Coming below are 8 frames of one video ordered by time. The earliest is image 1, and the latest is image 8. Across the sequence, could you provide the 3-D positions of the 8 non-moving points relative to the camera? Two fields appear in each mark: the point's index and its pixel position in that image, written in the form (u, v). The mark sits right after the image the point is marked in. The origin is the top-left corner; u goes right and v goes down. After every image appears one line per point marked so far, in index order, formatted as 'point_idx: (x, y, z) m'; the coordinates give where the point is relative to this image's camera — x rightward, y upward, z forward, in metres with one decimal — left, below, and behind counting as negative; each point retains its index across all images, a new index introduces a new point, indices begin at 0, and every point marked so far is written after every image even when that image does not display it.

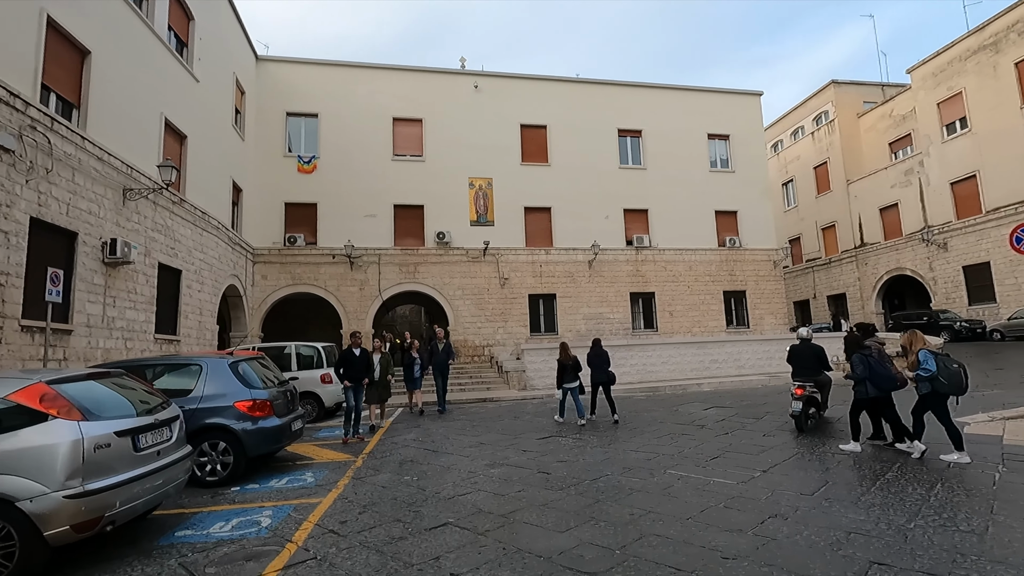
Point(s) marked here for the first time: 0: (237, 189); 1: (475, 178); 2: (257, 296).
0: (-8.1, +2.9, +15.7) m
1: (-1.3, +3.7, +18.4) m
2: (-7.8, -0.3, +16.4) m
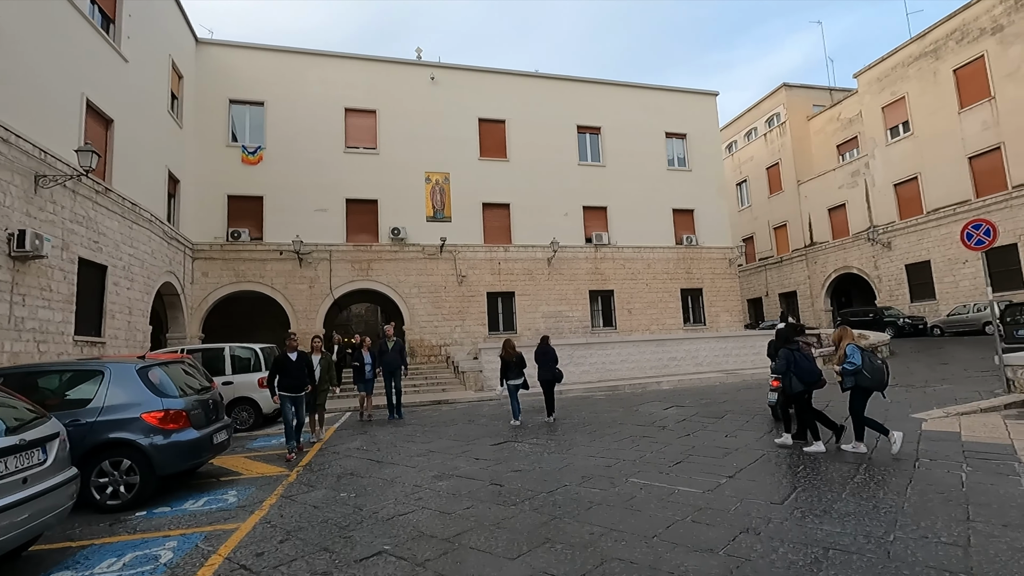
0: (-9.3, +3.0, +14.6) m
1: (-2.7, +3.8, +17.8) m
2: (-9.0, -0.2, +15.4) m
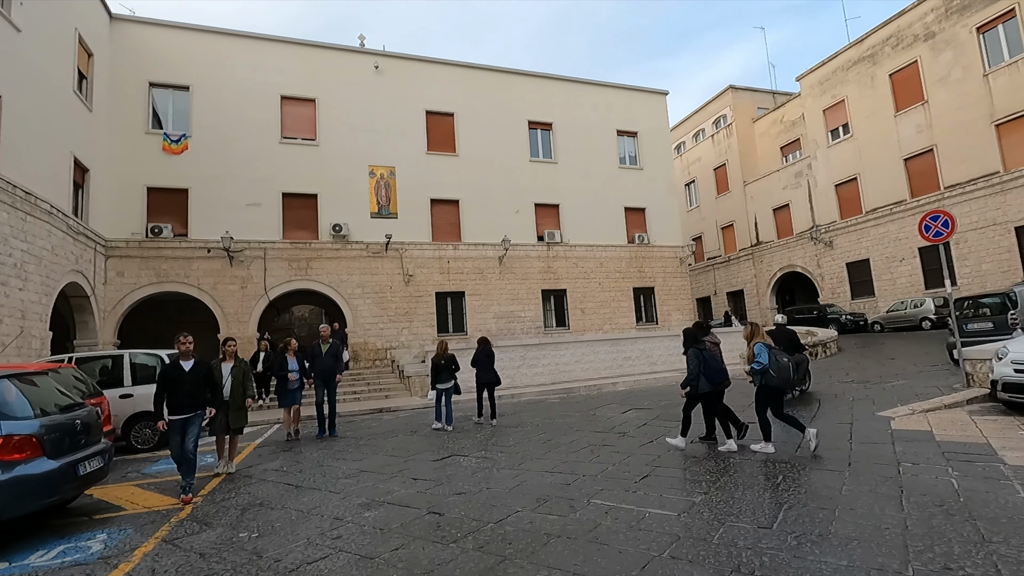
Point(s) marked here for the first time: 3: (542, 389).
0: (-10.6, +2.9, +13.1) m
1: (-4.3, +3.8, +16.9) m
2: (-10.4, -0.2, +13.9) m
3: (+0.6, -2.1, +11.1) m
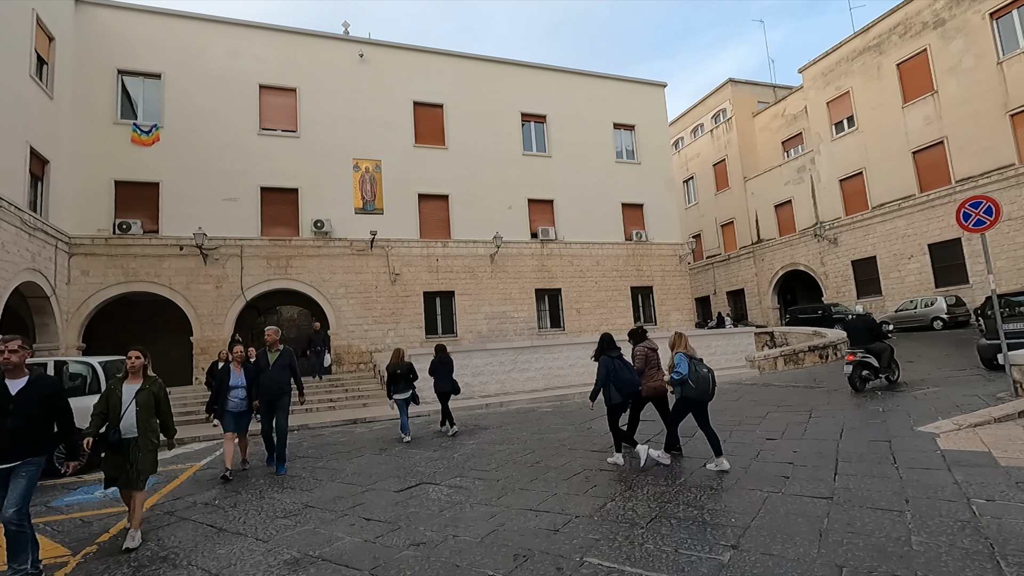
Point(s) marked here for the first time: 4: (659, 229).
0: (-10.8, +2.9, +12.2) m
1: (-4.5, +3.8, +16.0) m
2: (-10.6, -0.2, +13.0) m
3: (+0.4, -2.1, +10.3) m
4: (+5.4, +2.1, +19.6) m
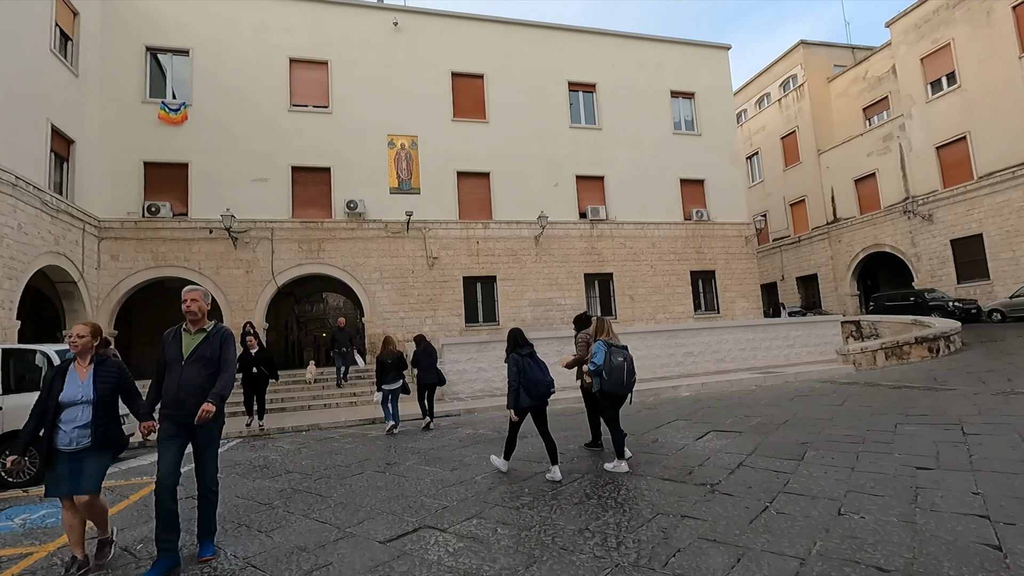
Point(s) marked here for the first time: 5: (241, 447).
0: (-9.8, +3.3, +11.8) m
1: (-3.3, +4.3, +15.0) m
2: (-9.6, +0.1, +12.6) m
3: (+1.2, -1.7, +8.9) m
4: (+6.9, +2.6, +17.7) m
5: (-2.8, -1.7, +5.6) m
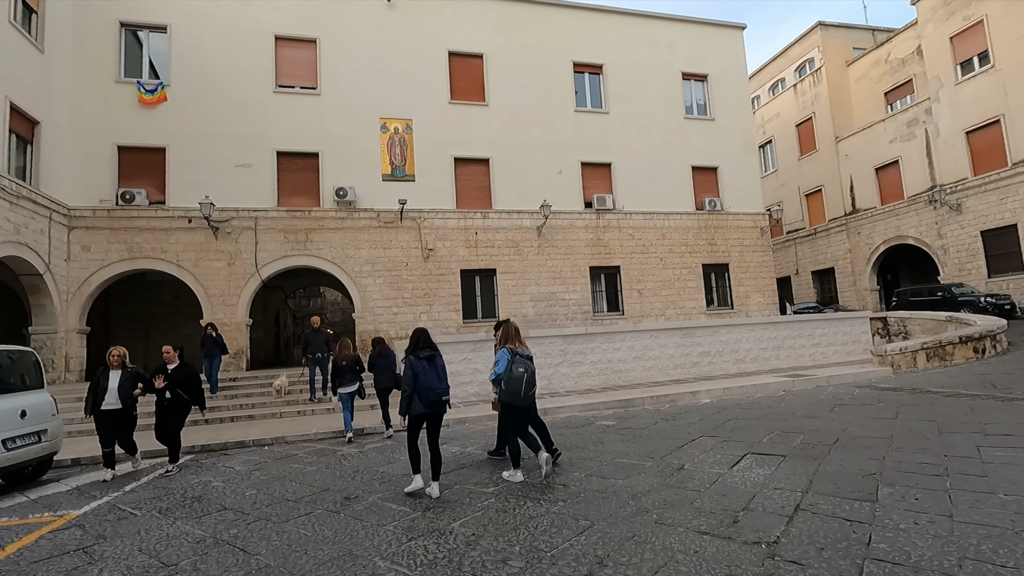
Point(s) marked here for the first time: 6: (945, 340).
0: (-9.8, +3.4, +10.9) m
1: (-3.2, +4.4, +14.1) m
2: (-9.6, +0.3, +11.7) m
3: (+1.1, -1.6, +8.0) m
4: (+7.0, +2.8, +16.7) m
5: (-2.9, -1.6, +4.8) m
6: (+6.9, -0.8, +8.5) m
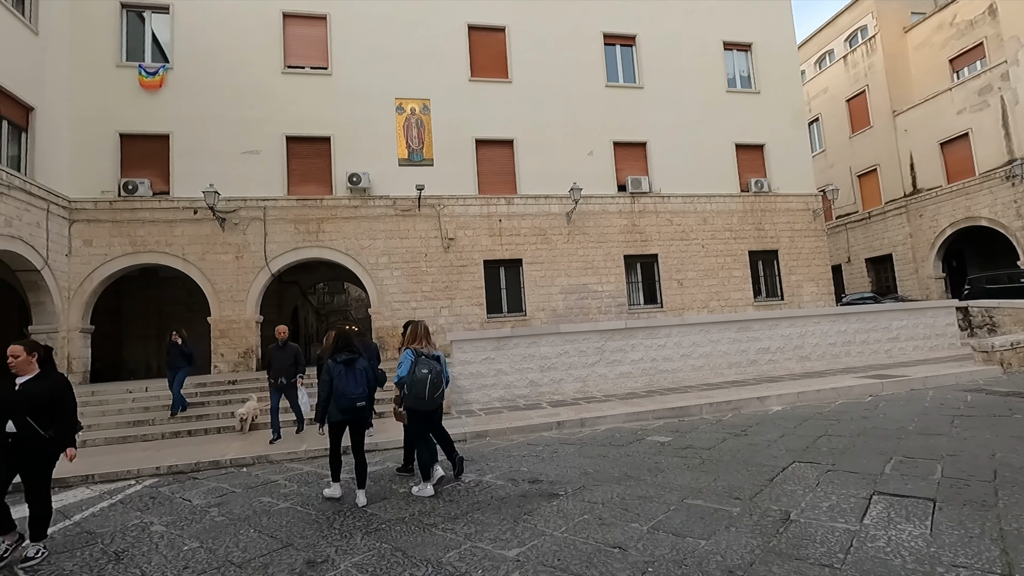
0: (-9.3, +3.5, +10.3) m
1: (-2.6, +4.6, +13.1) m
2: (-9.0, +0.4, +11.1) m
3: (+1.5, -1.5, +6.8) m
4: (+7.7, +3.1, +15.2) m
5: (-2.7, -1.5, +3.8) m
6: (+7.3, -0.6, +7.0) m
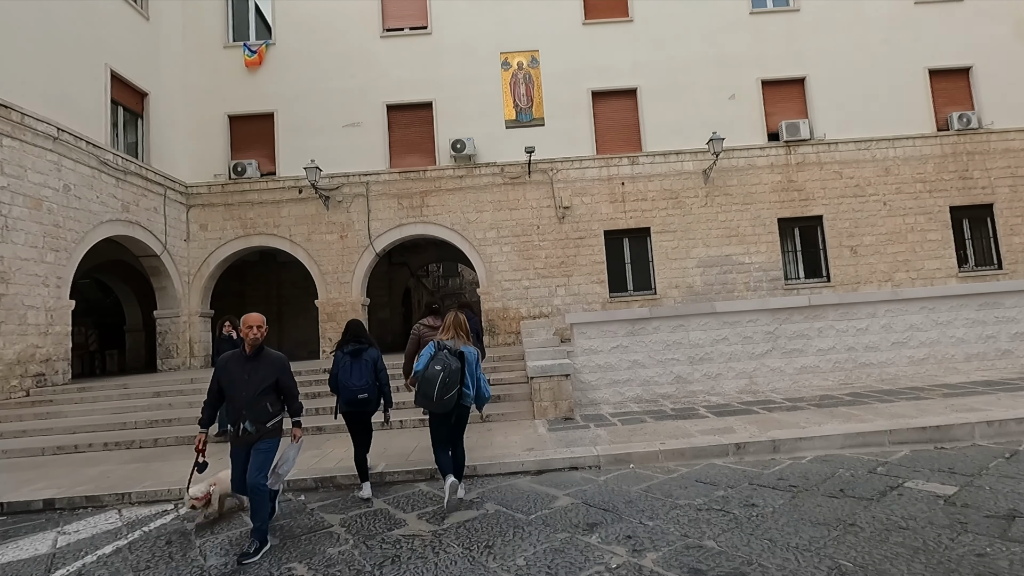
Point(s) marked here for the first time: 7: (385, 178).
0: (-7.2, +3.8, +10.3) m
1: (0.0, +5.1, +11.6) m
2: (-6.6, +0.7, +11.1) m
3: (+2.9, -1.1, +4.8) m
4: (+10.6, +3.9, +11.5) m
5: (-1.9, -1.3, +2.7) m
6: (+8.5, -0.1, +3.8) m
7: (-2.7, +2.3, +11.2) m
